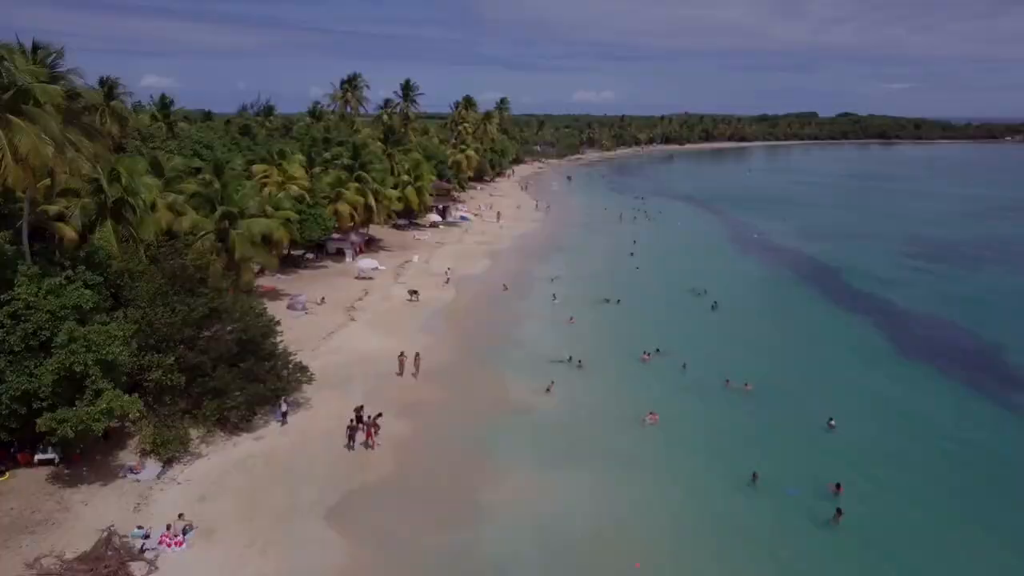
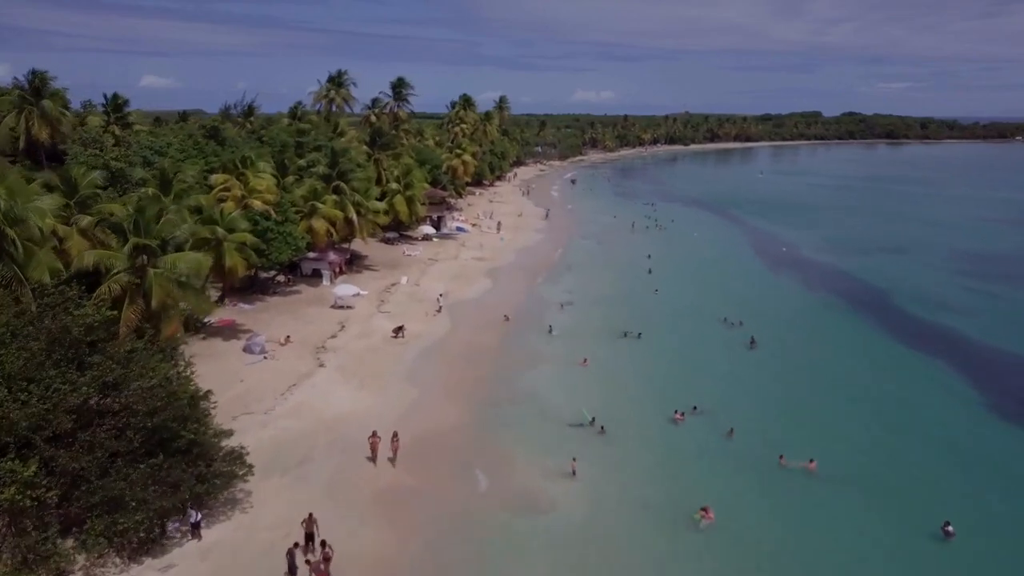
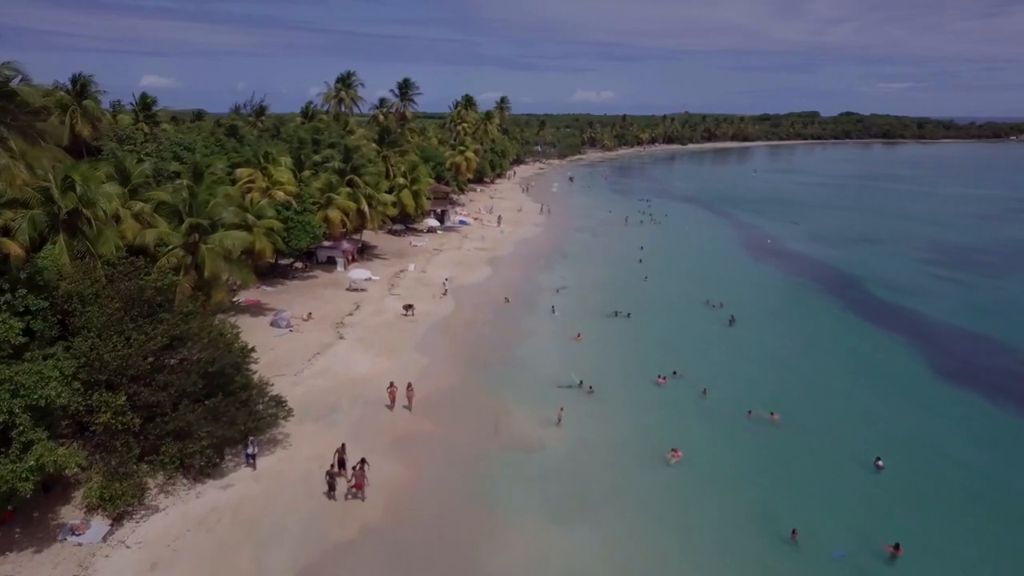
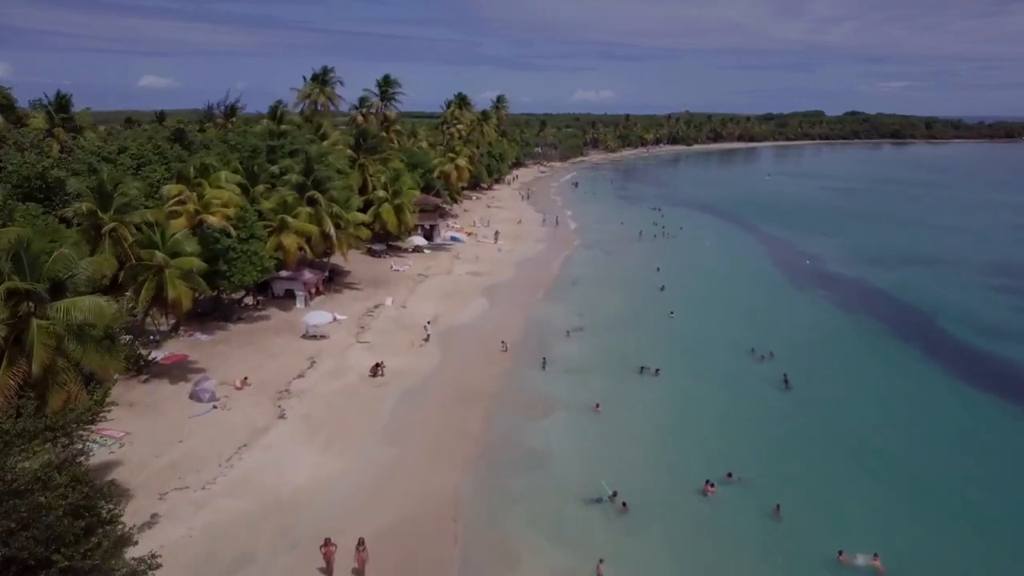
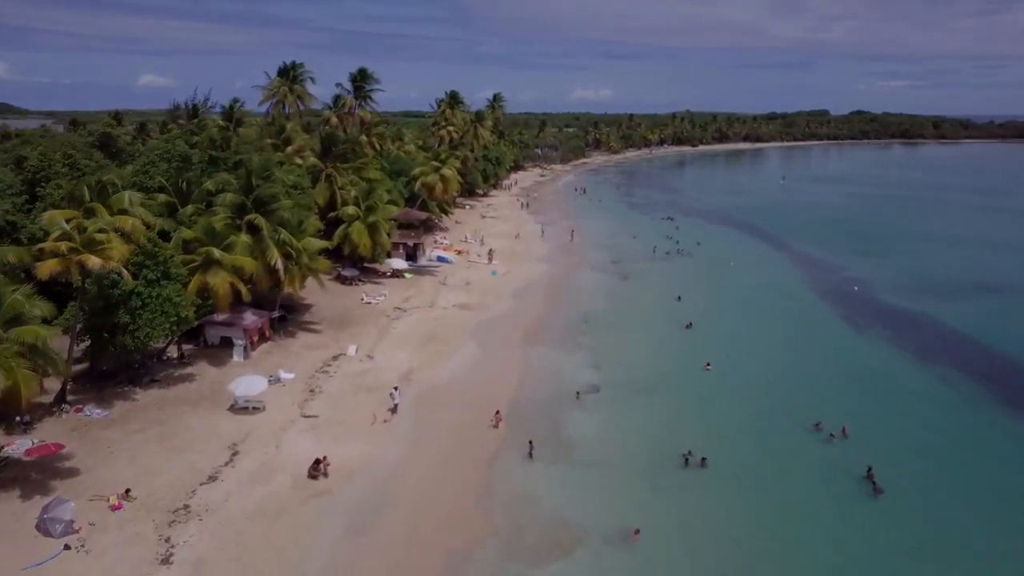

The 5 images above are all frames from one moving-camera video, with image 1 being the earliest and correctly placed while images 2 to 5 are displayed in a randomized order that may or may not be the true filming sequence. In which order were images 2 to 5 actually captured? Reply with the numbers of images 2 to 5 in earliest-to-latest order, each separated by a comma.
3, 2, 4, 5
